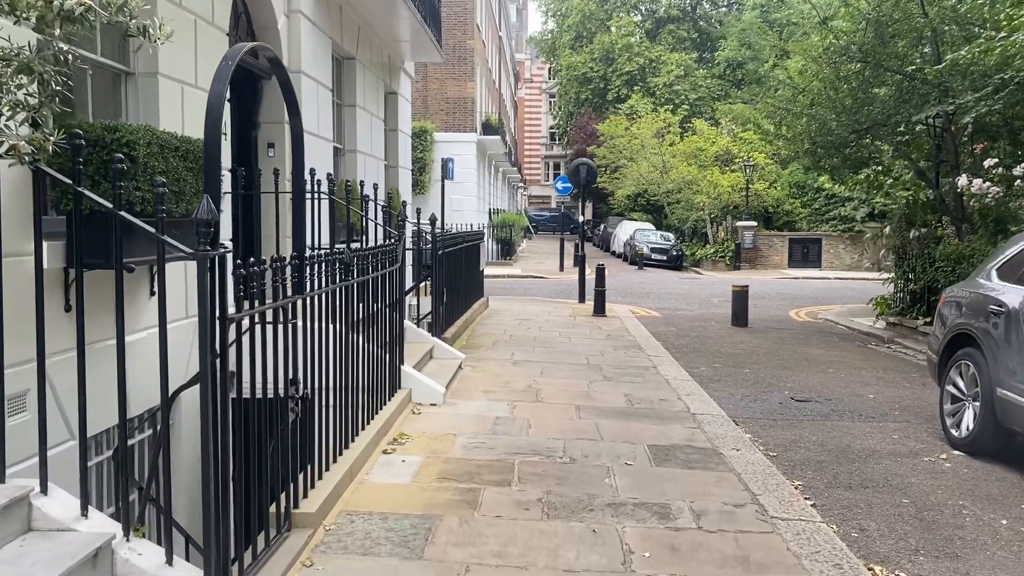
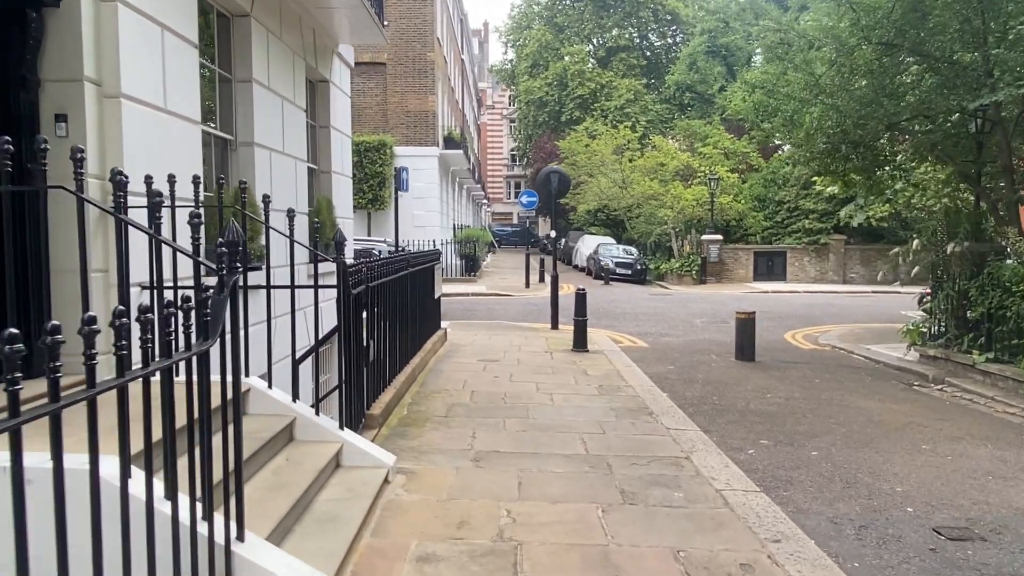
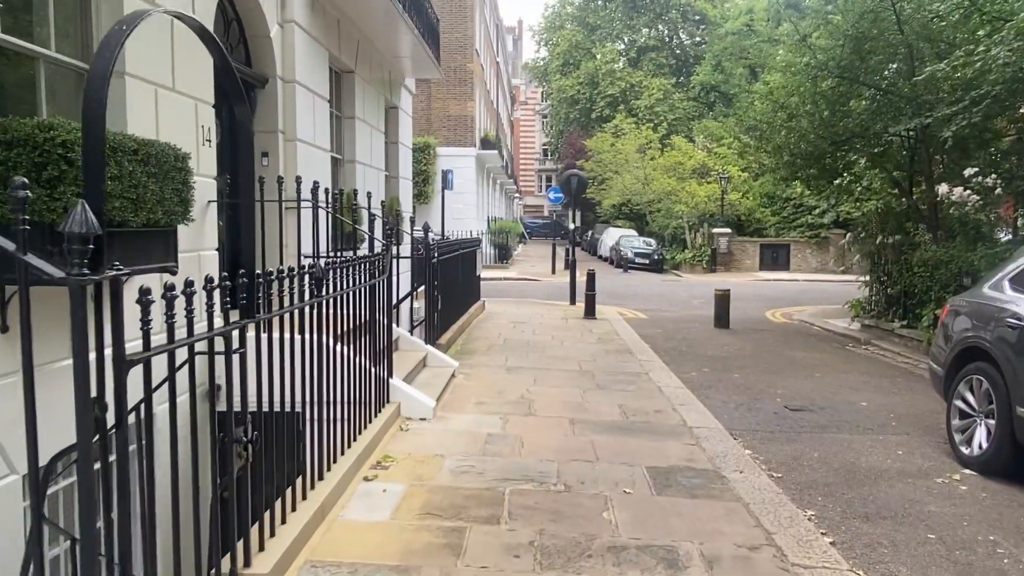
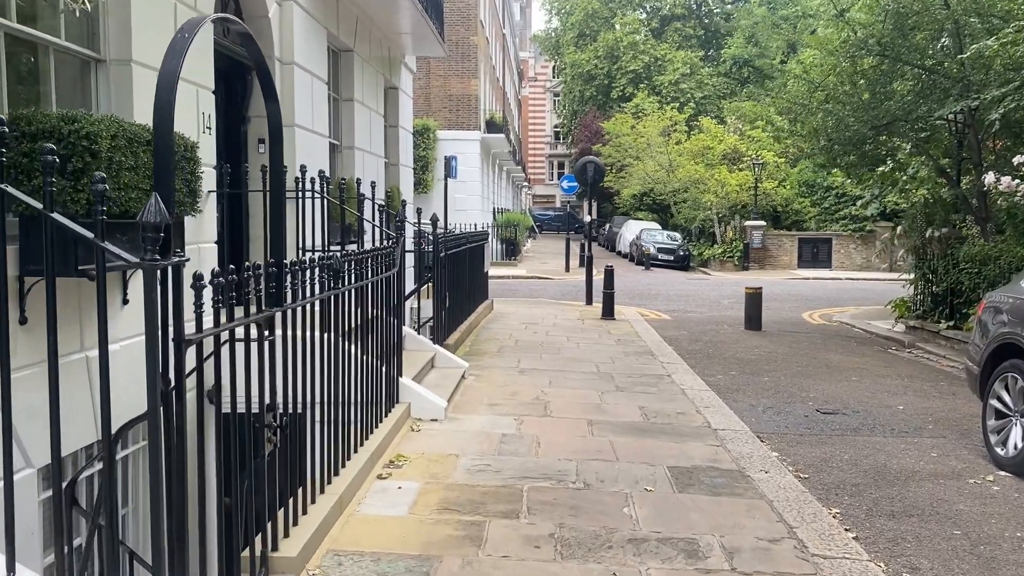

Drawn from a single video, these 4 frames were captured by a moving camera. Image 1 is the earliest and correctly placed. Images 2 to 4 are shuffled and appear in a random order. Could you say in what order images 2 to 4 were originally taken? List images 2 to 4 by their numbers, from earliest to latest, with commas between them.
4, 3, 2
